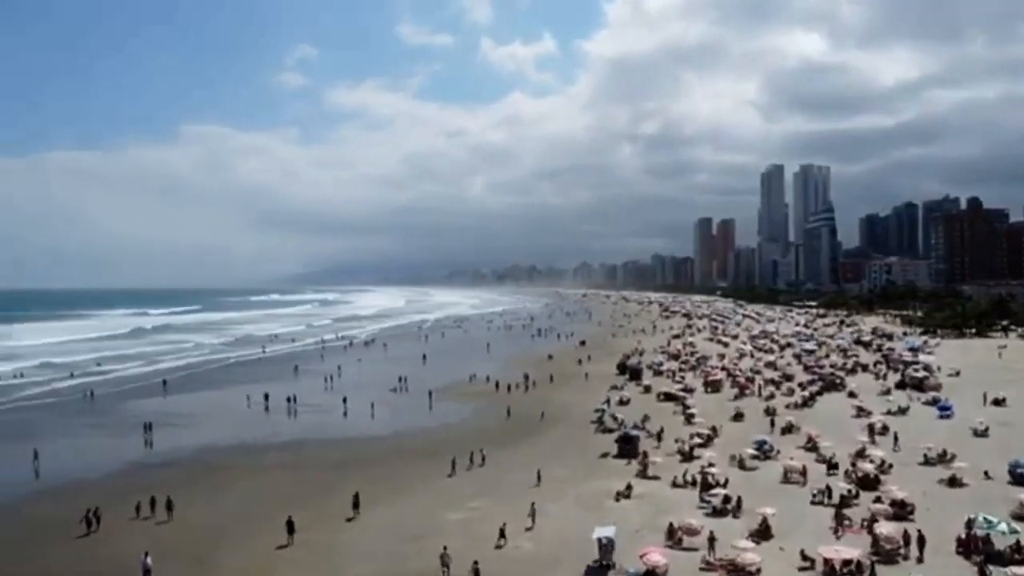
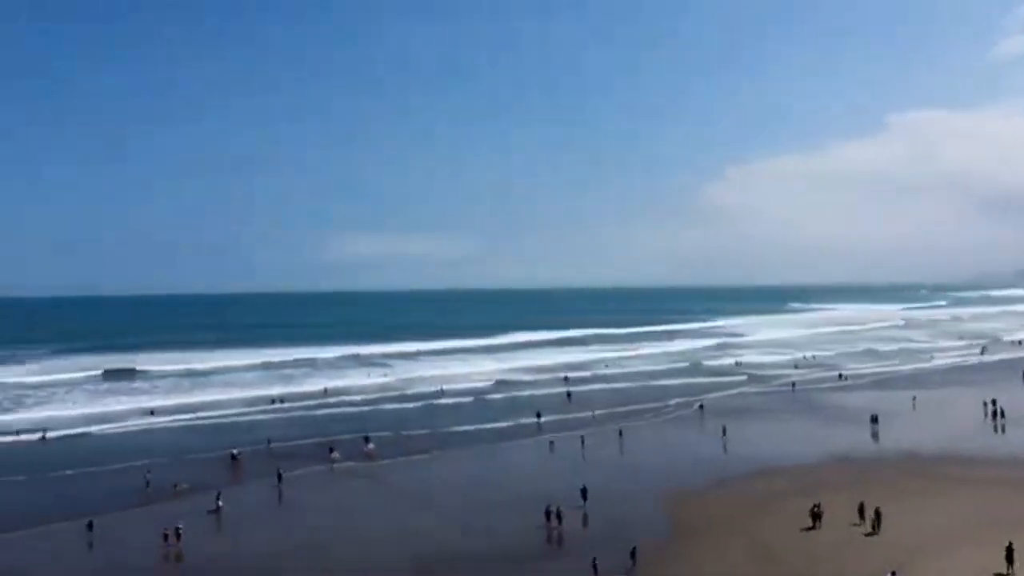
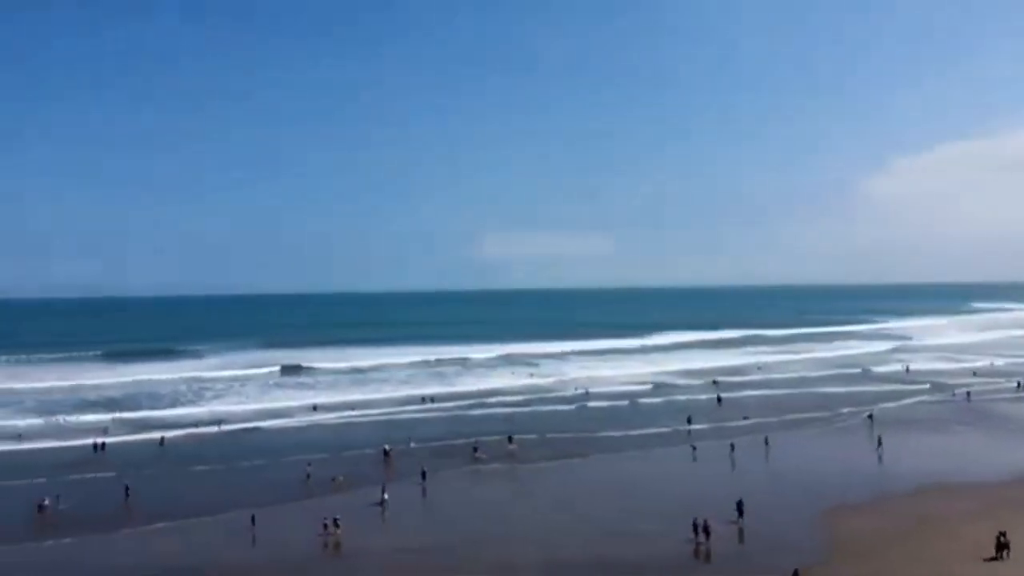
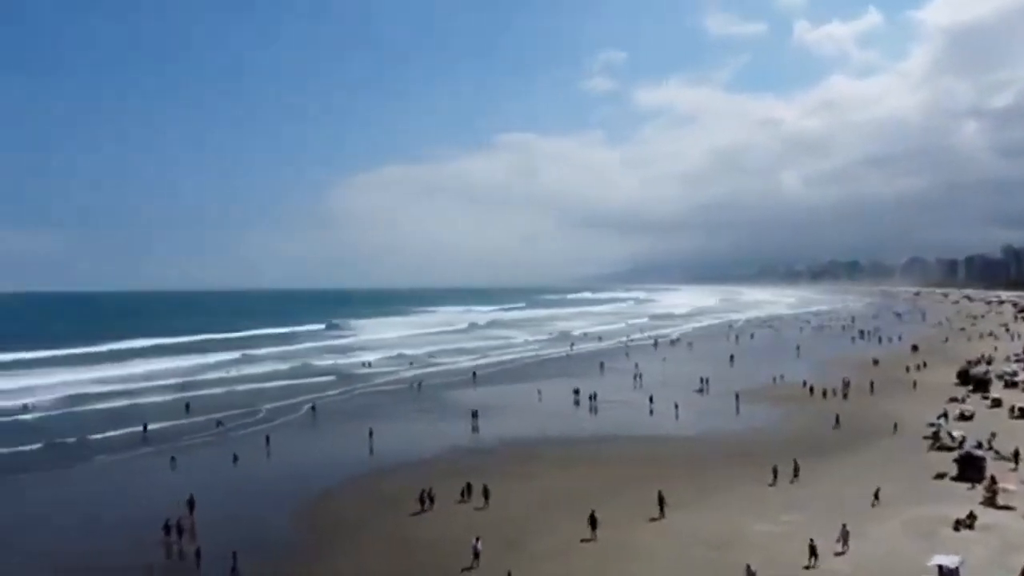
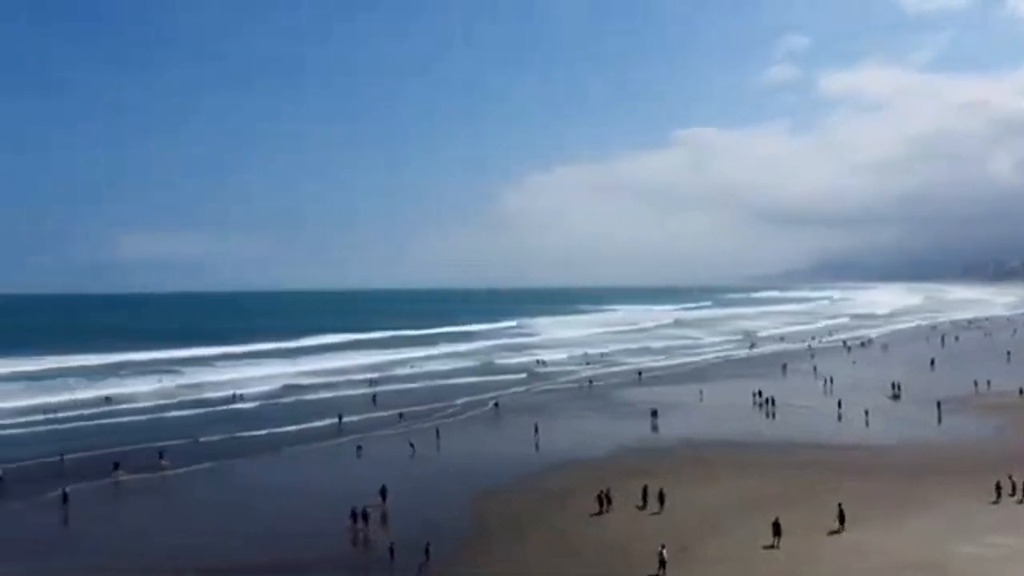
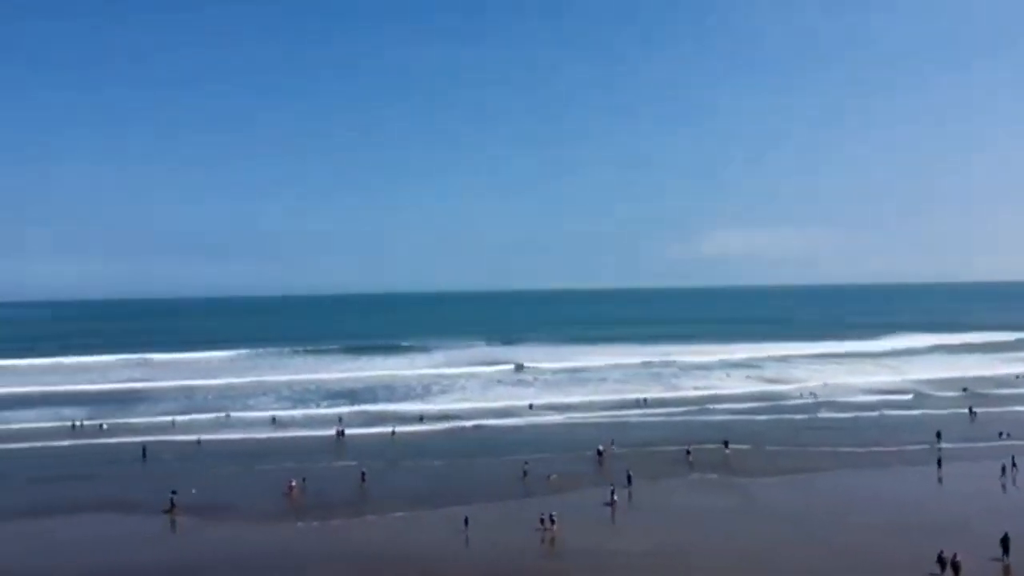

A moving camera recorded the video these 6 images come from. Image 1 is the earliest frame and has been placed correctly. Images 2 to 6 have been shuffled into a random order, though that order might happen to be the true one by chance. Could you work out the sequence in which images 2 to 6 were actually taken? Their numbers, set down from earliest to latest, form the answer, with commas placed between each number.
4, 5, 2, 3, 6
